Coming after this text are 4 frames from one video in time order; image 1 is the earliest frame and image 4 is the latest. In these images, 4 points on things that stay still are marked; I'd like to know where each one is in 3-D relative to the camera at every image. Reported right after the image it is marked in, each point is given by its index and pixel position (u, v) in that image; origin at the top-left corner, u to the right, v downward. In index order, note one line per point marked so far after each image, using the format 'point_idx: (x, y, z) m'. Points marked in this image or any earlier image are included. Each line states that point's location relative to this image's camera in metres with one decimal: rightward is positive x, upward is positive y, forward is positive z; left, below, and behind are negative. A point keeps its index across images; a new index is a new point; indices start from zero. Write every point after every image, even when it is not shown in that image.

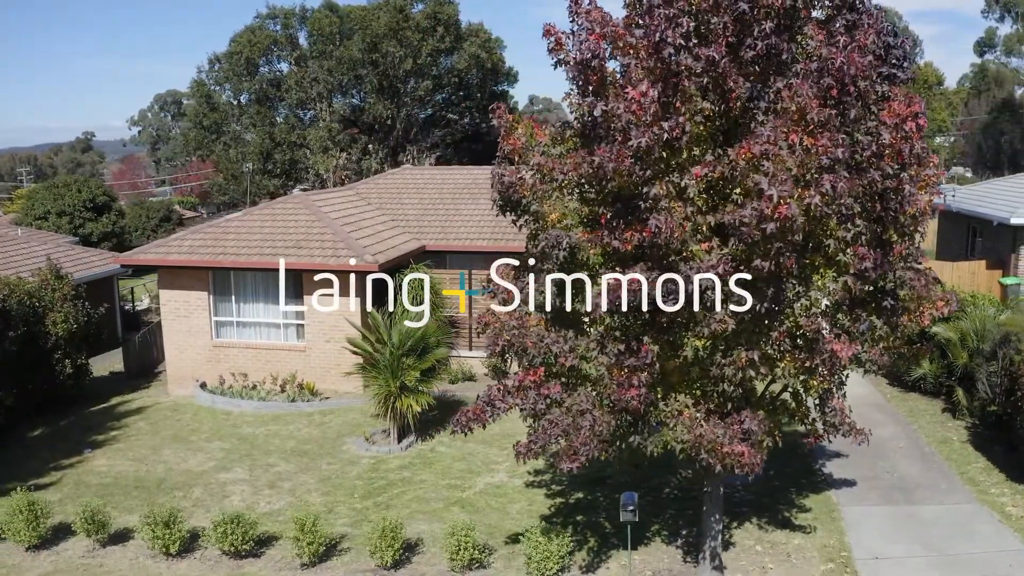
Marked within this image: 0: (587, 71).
0: (+0.9, +1.9, +6.9) m
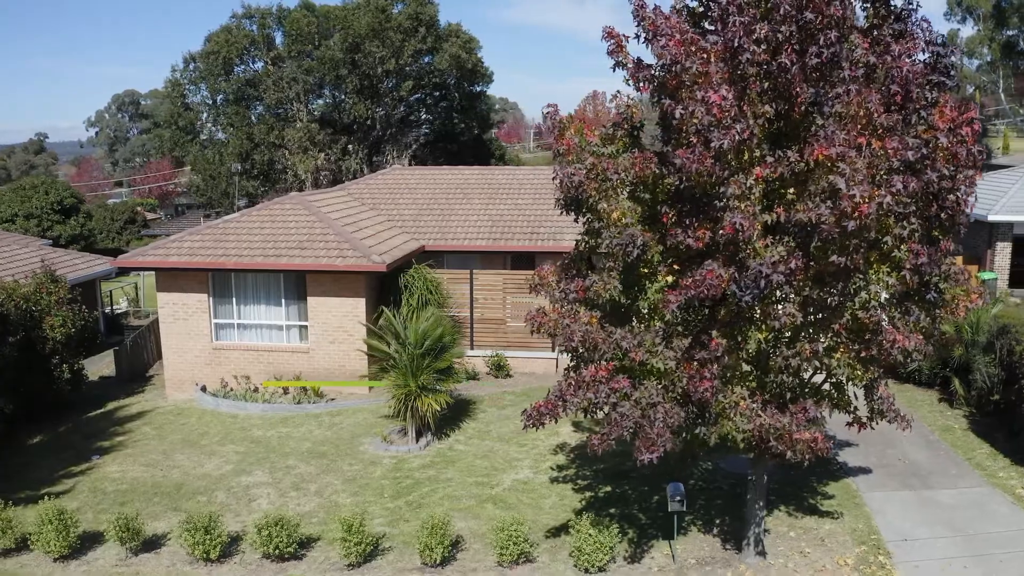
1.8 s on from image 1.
0: (+1.5, +1.9, +7.1) m
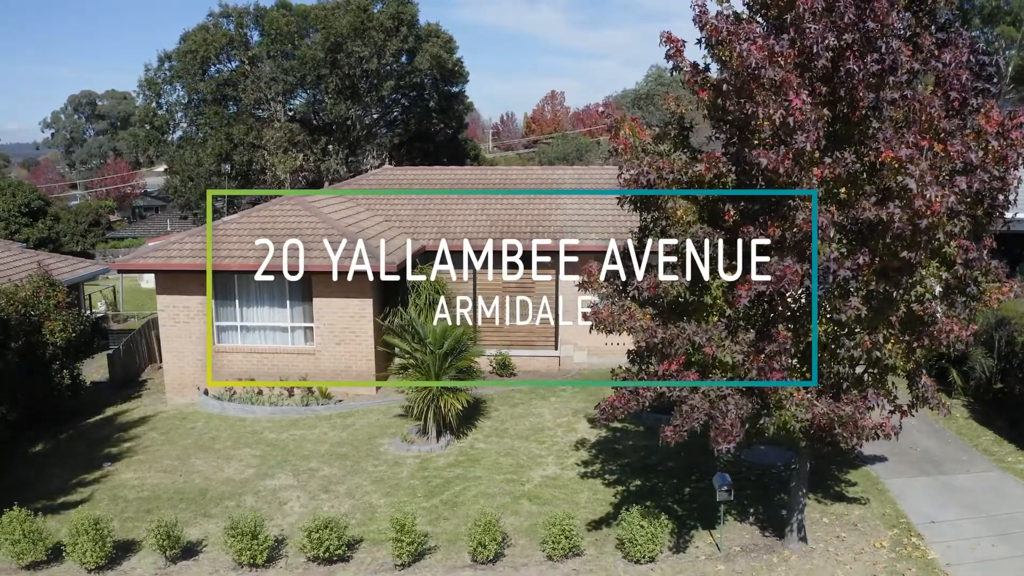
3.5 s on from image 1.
0: (+2.1, +2.0, +7.4) m
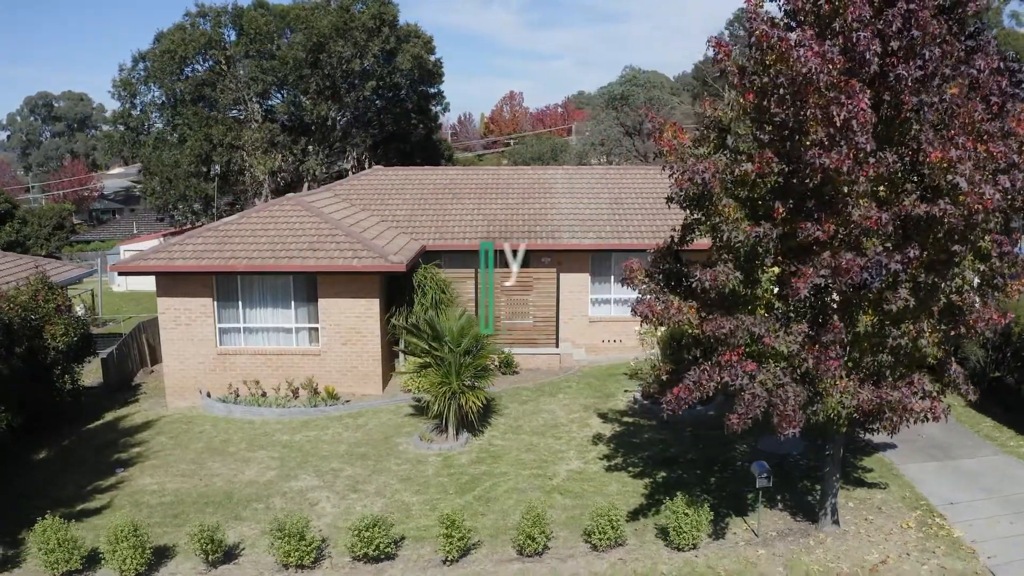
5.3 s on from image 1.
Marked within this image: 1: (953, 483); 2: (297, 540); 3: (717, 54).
0: (+2.7, +2.0, +7.7) m
1: (+6.0, -2.7, +10.8) m
2: (-2.5, -2.9, +9.2) m
3: (+2.1, +2.5, +8.2) m
